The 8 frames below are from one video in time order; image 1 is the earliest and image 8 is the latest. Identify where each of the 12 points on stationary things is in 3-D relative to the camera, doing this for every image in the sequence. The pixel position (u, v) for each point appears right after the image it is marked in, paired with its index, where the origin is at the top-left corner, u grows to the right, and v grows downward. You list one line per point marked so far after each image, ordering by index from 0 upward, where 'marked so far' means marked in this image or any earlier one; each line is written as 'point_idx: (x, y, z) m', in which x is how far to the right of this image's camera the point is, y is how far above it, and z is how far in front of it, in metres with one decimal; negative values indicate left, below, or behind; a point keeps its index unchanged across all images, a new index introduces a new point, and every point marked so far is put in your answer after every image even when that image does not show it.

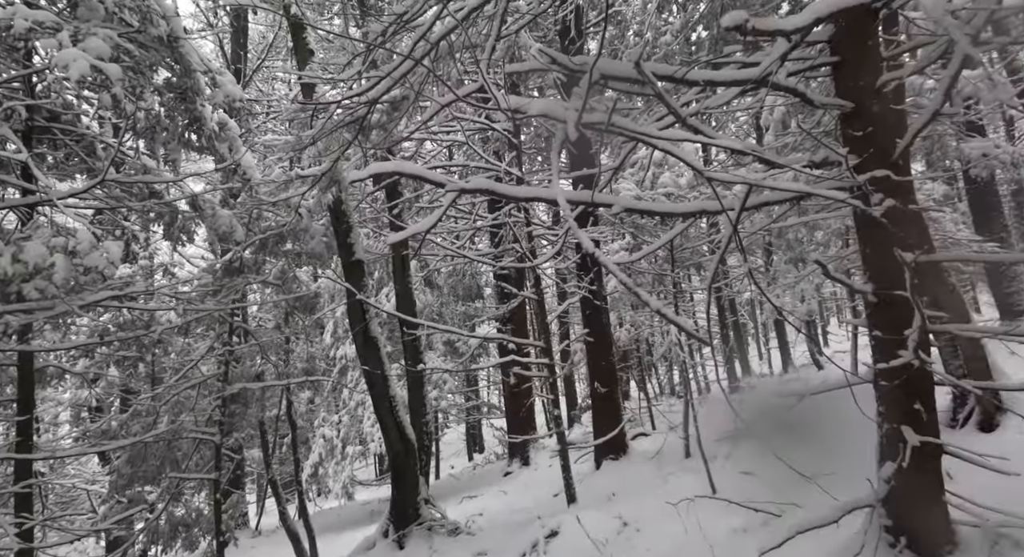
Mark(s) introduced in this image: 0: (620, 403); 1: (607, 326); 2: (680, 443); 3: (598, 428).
0: (+1.8, -2.1, +8.9) m
1: (+1.6, -0.8, +8.9) m
2: (+3.1, -3.0, +9.9) m
3: (+1.4, -2.5, +8.9) m
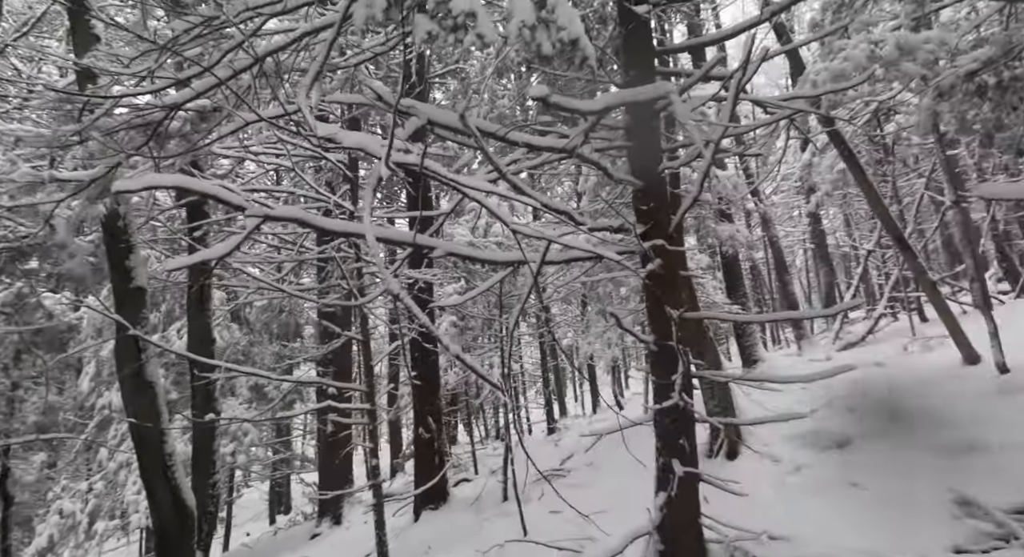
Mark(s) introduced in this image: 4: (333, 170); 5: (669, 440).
0: (-1.2, -2.8, +8.7) m
1: (-1.3, -1.5, +8.8) m
2: (-0.3, -3.9, +10.0) m
3: (-1.5, -3.2, +8.6) m
4: (-2.4, +1.4, +7.2) m
5: (+1.1, -1.1, +3.8) m
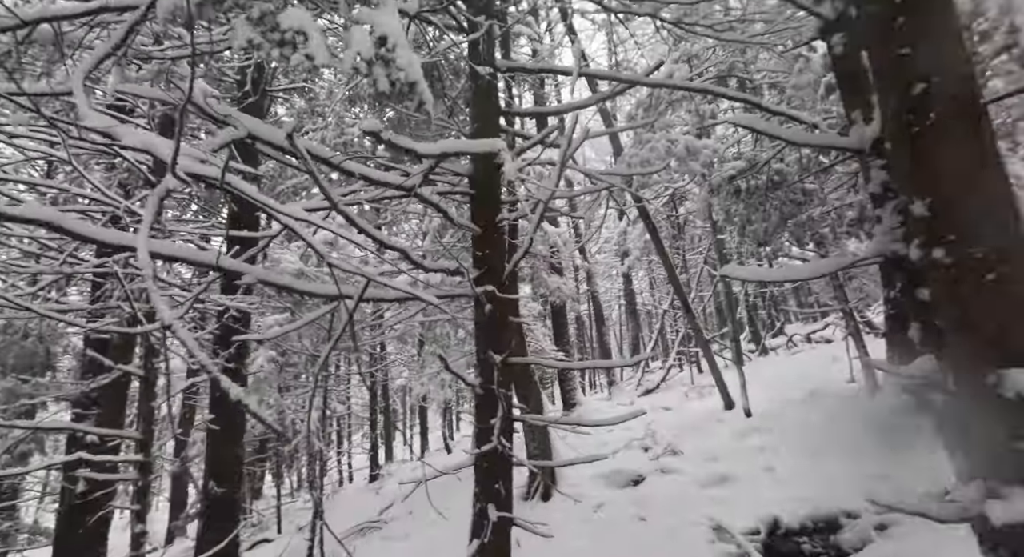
0: (-3.9, -3.2, +7.7) m
1: (-4.0, -1.9, +7.8) m
2: (-3.5, -4.5, +9.1) m
3: (-4.3, -3.6, +7.4) m
4: (-4.4, +1.2, +6.2) m
5: (-0.2, -1.5, +3.8) m
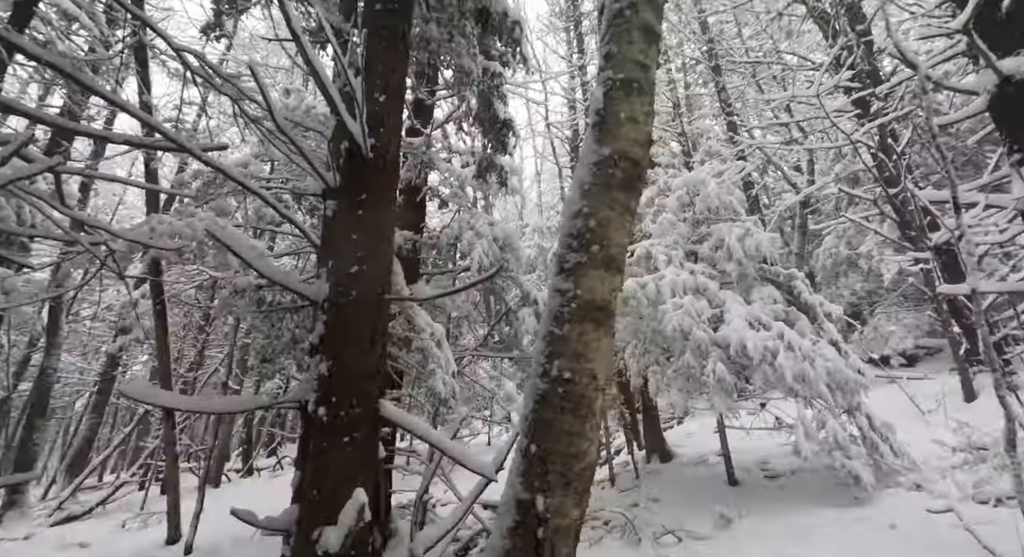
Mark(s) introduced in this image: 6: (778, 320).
0: (-9.1, -2.0, +1.4) m
1: (-9.0, -0.7, +1.7) m
2: (-10.1, -3.3, +2.2) m
3: (-9.2, -2.2, +0.8) m
4: (-7.3, +2.4, +1.4) m
5: (-3.5, -1.5, +1.9) m
6: (+3.2, -0.5, +6.4) m
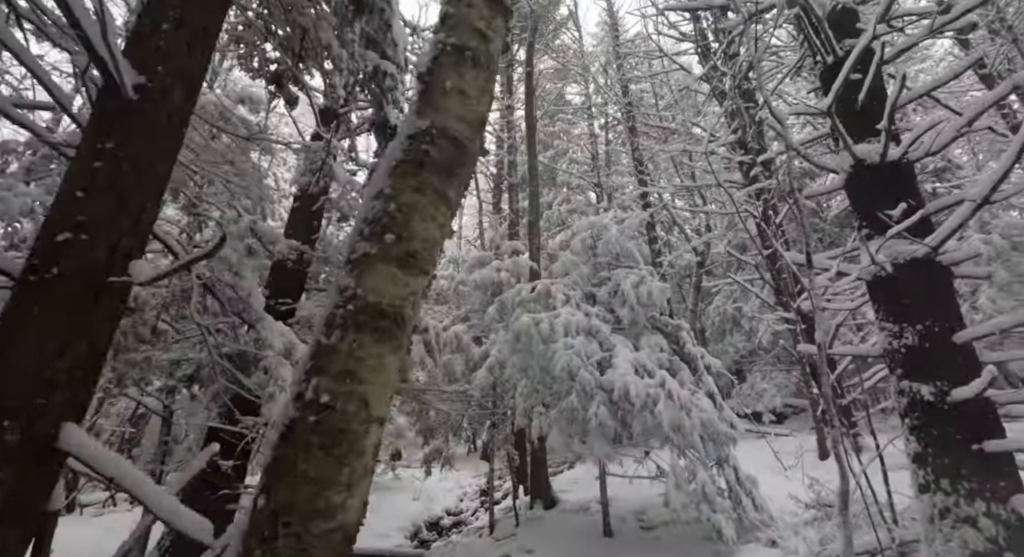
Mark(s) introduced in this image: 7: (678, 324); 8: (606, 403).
0: (-9.5, -1.0, -0.5) m
1: (-9.4, +0.2, 0.0) m
2: (-10.8, -2.3, +0.1) m
3: (-9.5, -1.2, -1.0) m
4: (-7.4, +3.2, +0.1) m
5: (-4.1, -1.1, +0.9) m
6: (+1.8, -1.1, +6.5) m
7: (+2.3, -0.6, +7.3) m
8: (+1.1, -1.4, +6.1) m
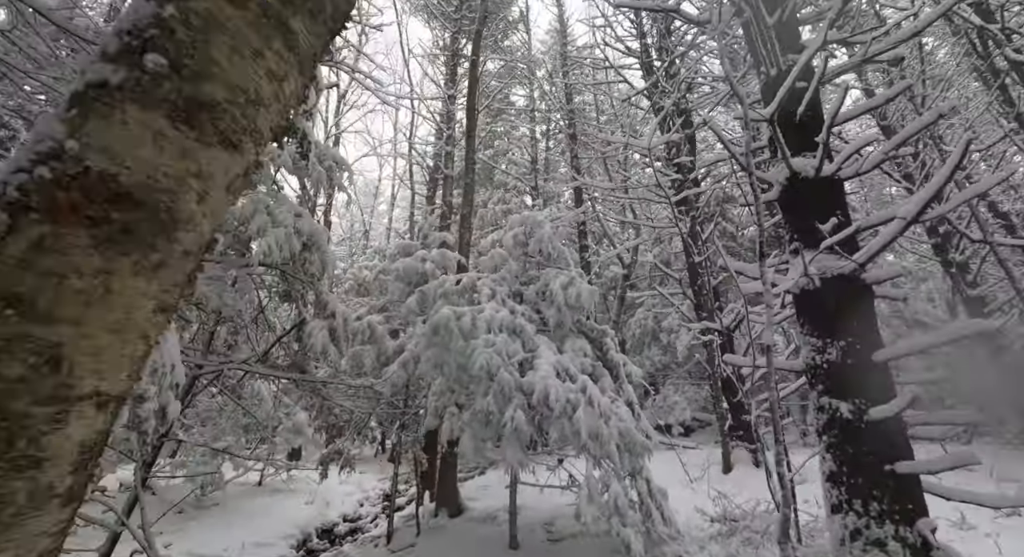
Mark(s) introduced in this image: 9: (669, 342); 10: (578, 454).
0: (-9.5, -0.1, -2.2) m
1: (-9.3, +1.1, -1.6) m
2: (-10.9, -1.2, -1.8) m
3: (-9.4, -0.2, -2.7) m
4: (-7.1, +3.9, -1.2) m
5: (-4.2, -0.7, 0.0) m
6: (+0.8, -1.1, +6.3) m
7: (+1.2, -0.7, +7.1) m
8: (+0.1, -1.4, +5.8) m
9: (+4.8, -1.9, +16.5) m
10: (+0.7, -1.9, +5.7) m
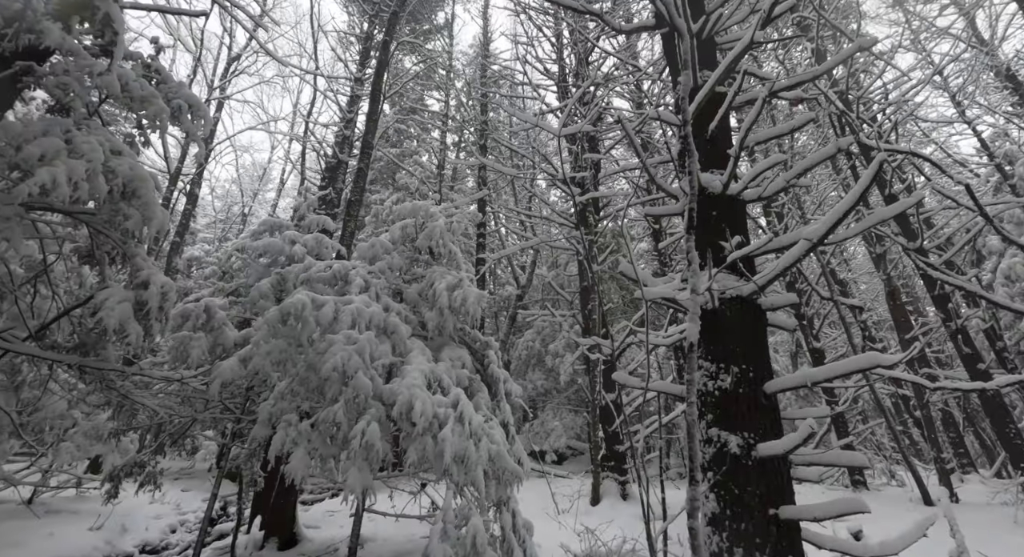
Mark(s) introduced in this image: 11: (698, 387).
0: (-8.8, +1.4, -4.6) m
1: (-8.6, +2.5, -4.0) m
2: (-10.4, +0.4, -4.6) m
3: (-8.7, +1.2, -5.1) m
4: (-6.2, +5.0, -3.1) m
5: (-4.2, +0.1, -1.6) m
6: (-0.6, -1.1, +5.5) m
7: (-0.3, -0.8, +6.5) m
8: (-1.2, -1.3, +4.9) m
9: (+1.2, -2.6, +16.3) m
10: (-0.7, -1.8, +4.9) m
11: (+1.3, -0.7, +3.6) m
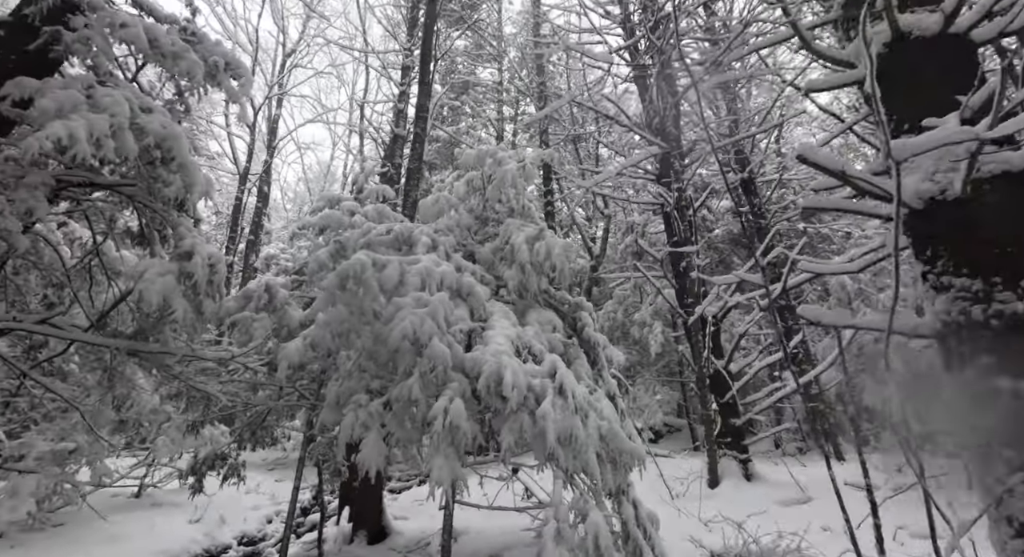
0: (-9.3, +0.8, -4.5) m
1: (-9.1, +2.0, -4.0) m
2: (-10.8, -0.3, -4.2) m
3: (-9.2, +0.7, -5.0) m
4: (-6.8, +4.7, -3.4) m
5: (-4.3, 0.0, -2.0) m
6: (+0.3, -0.6, +4.6) m
7: (+0.7, -0.3, +5.5) m
8: (-0.4, -0.9, +4.1) m
9: (+3.6, -1.7, +15.1) m
10: (+0.2, -1.4, +4.0) m
11: (+1.9, -0.2, +2.4) m
